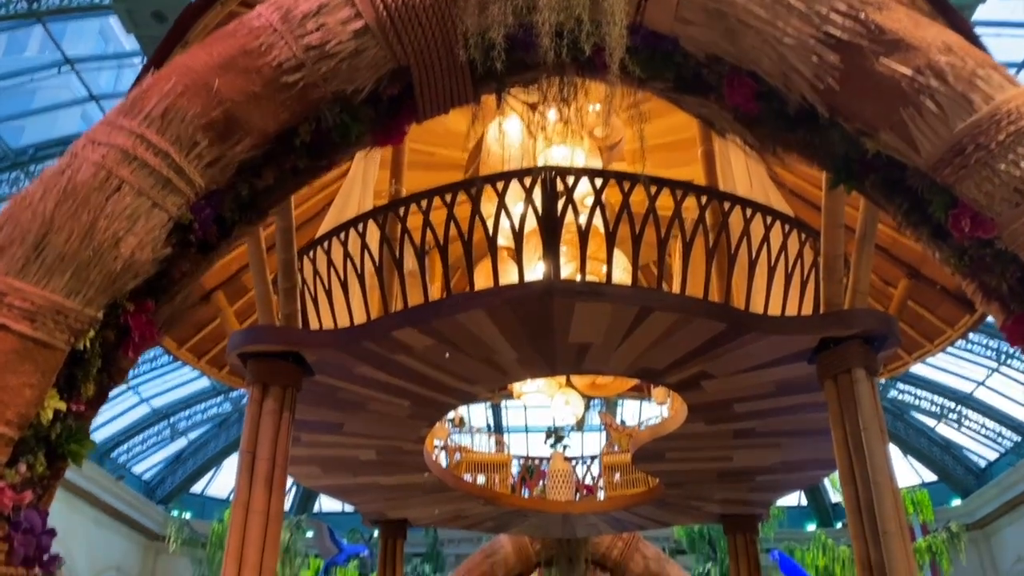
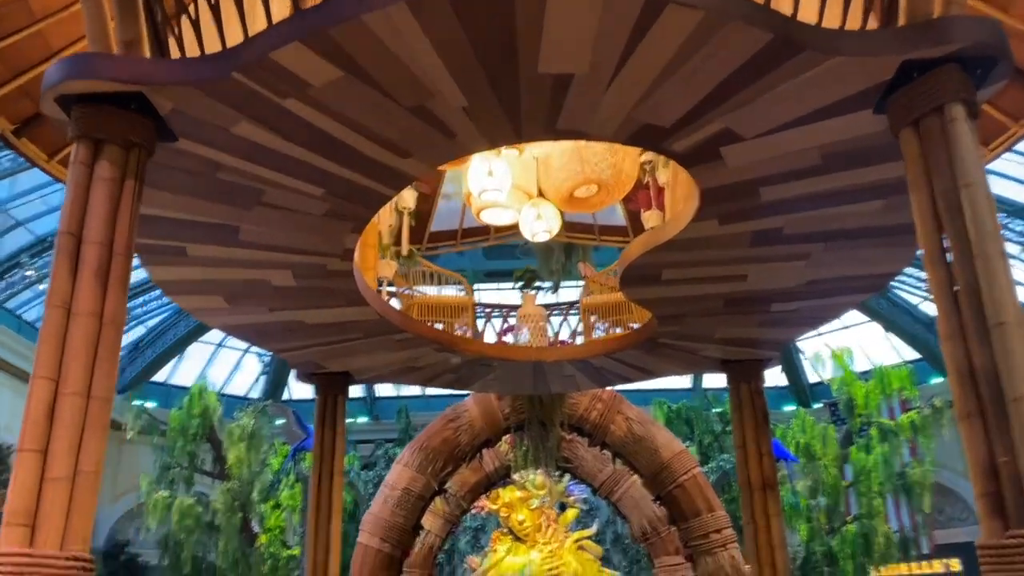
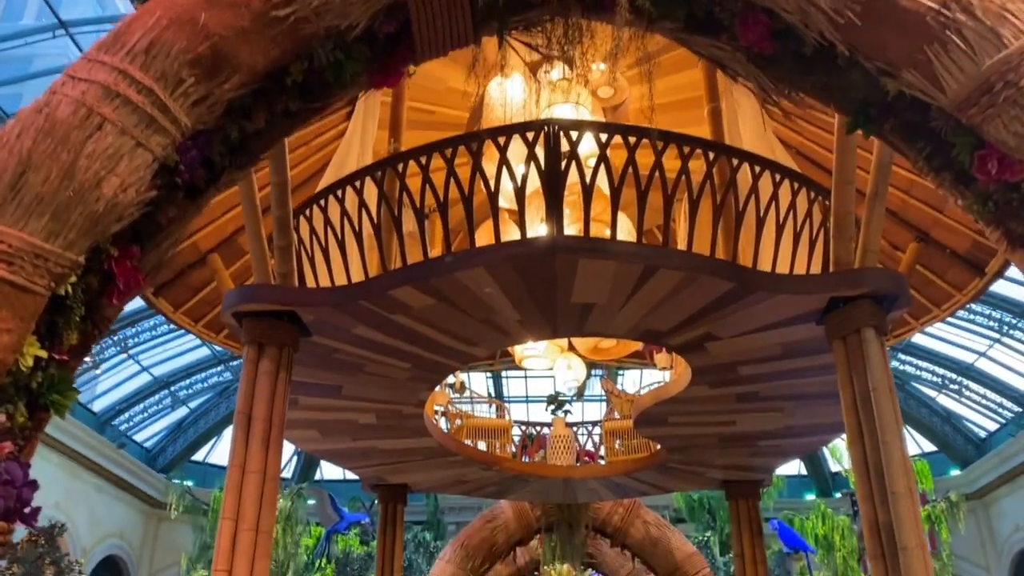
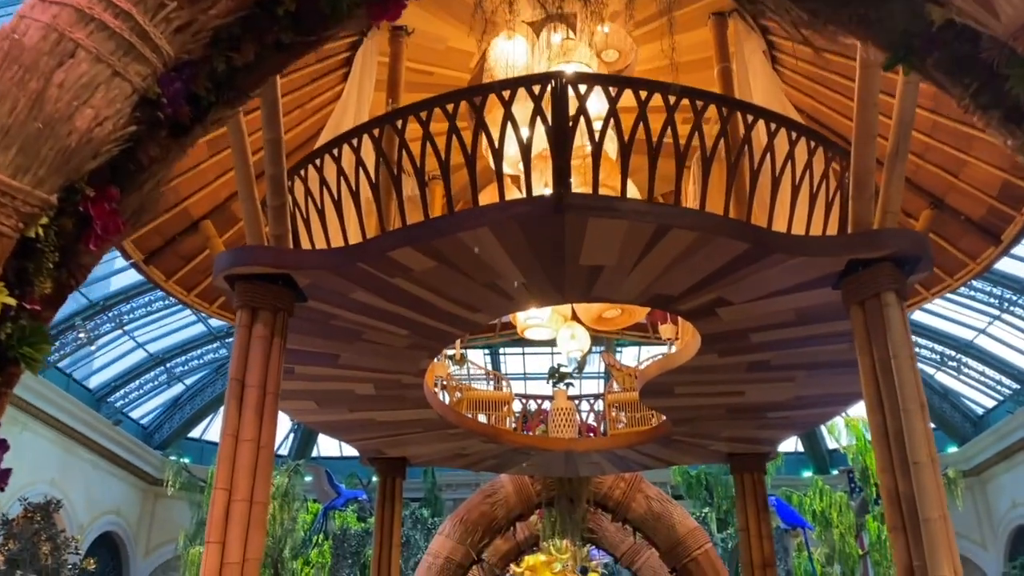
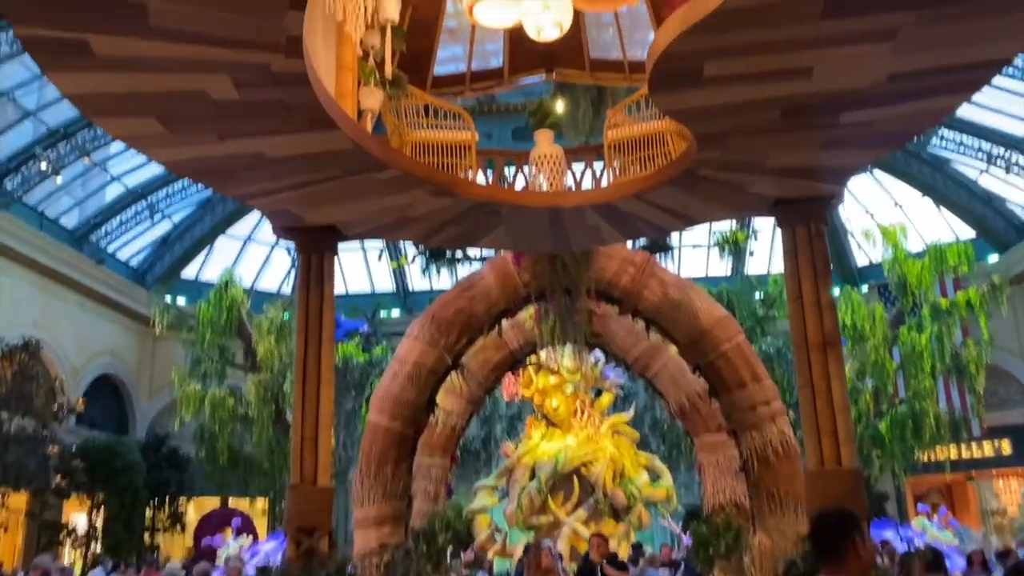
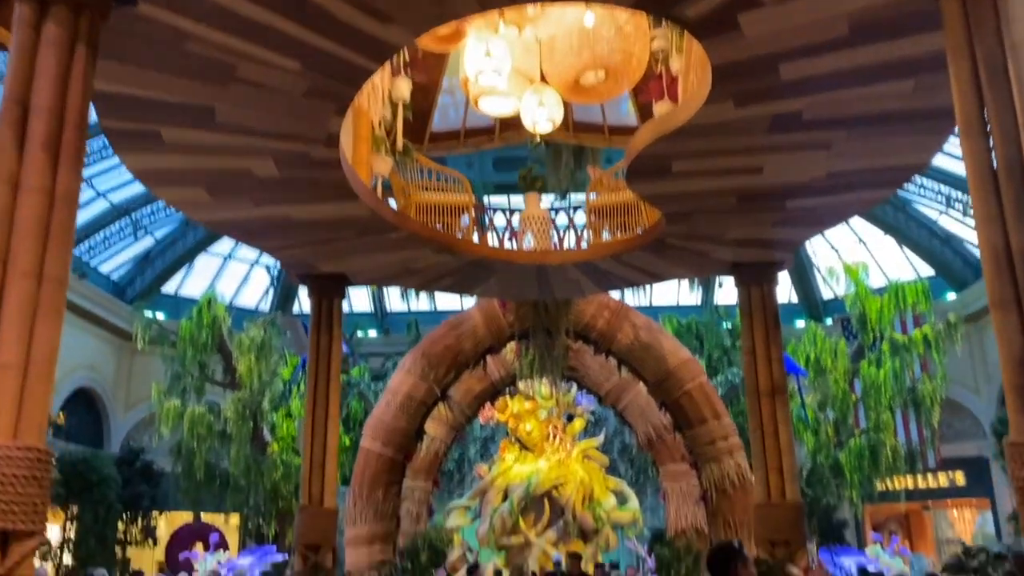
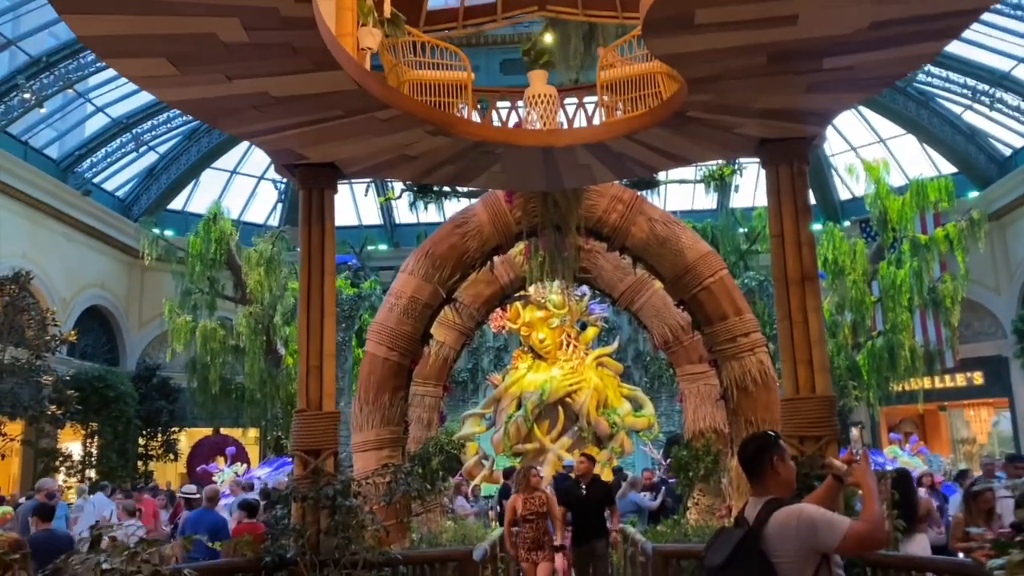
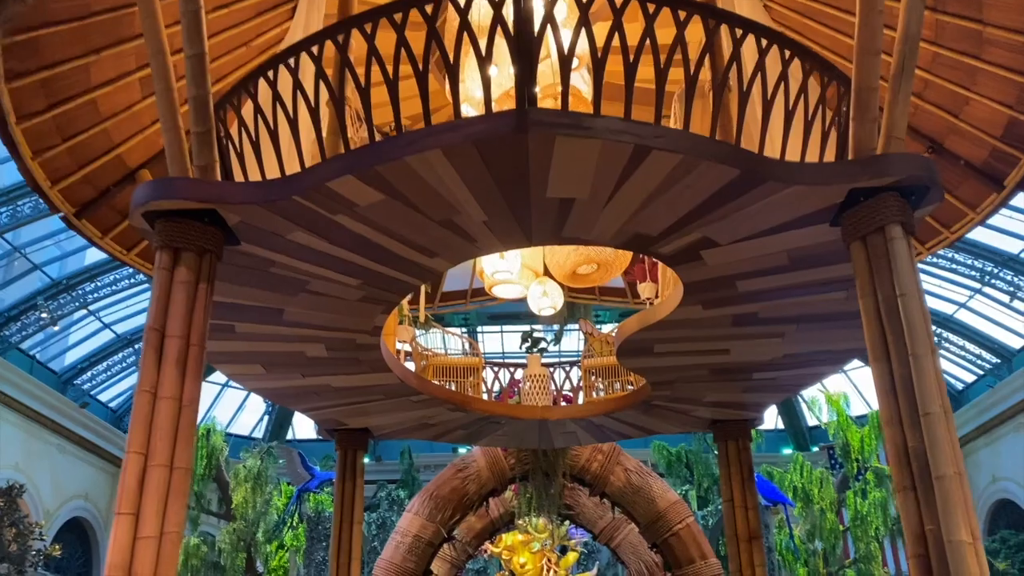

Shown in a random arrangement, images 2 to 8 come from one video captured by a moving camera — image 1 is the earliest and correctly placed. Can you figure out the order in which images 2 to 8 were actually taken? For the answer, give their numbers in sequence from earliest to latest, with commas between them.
3, 4, 8, 2, 6, 7, 5
